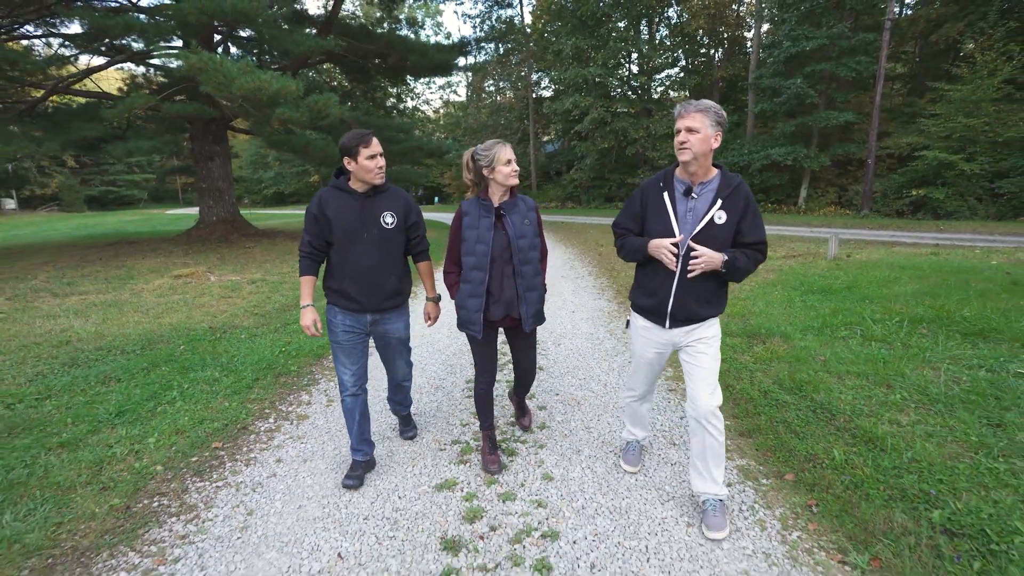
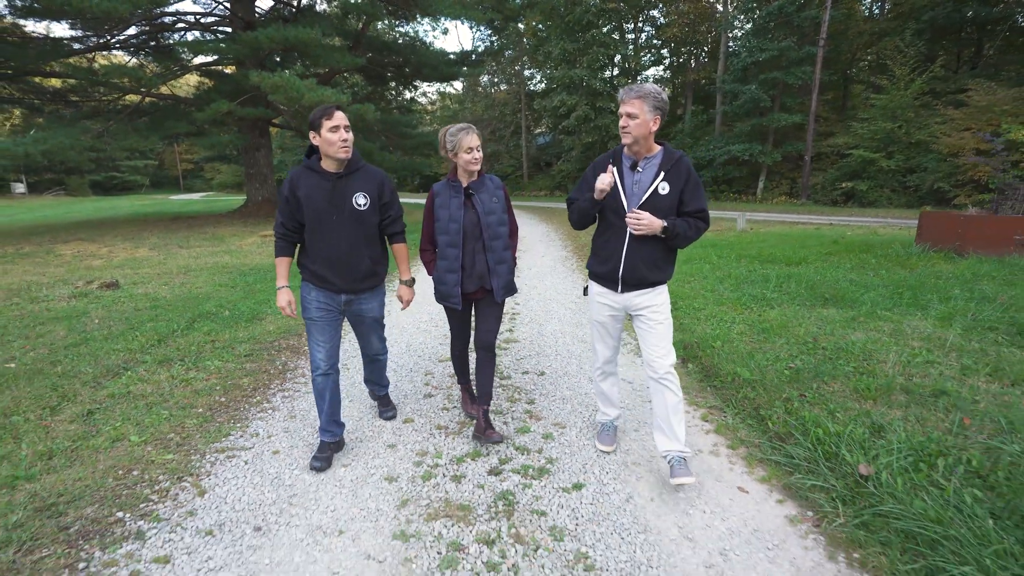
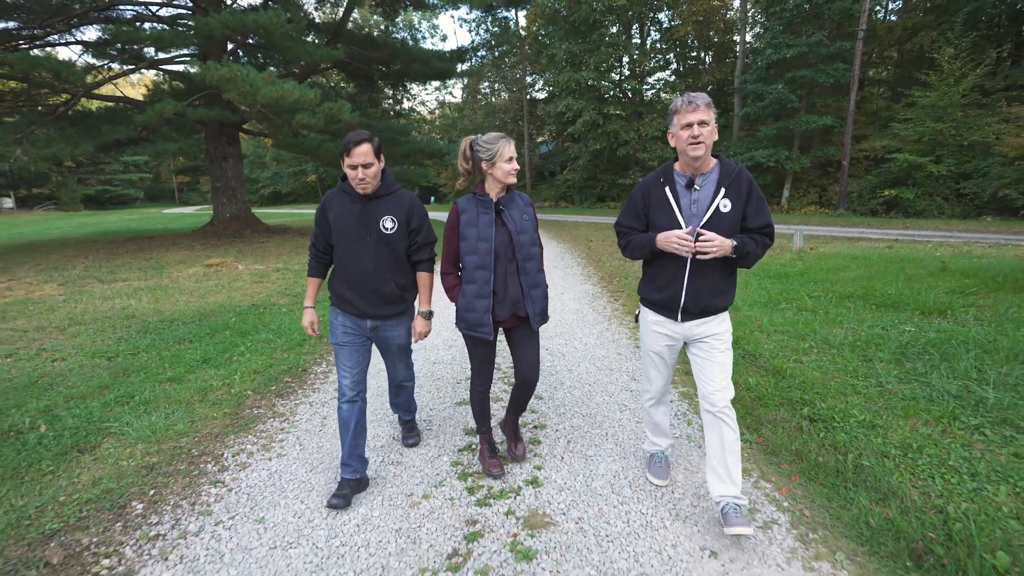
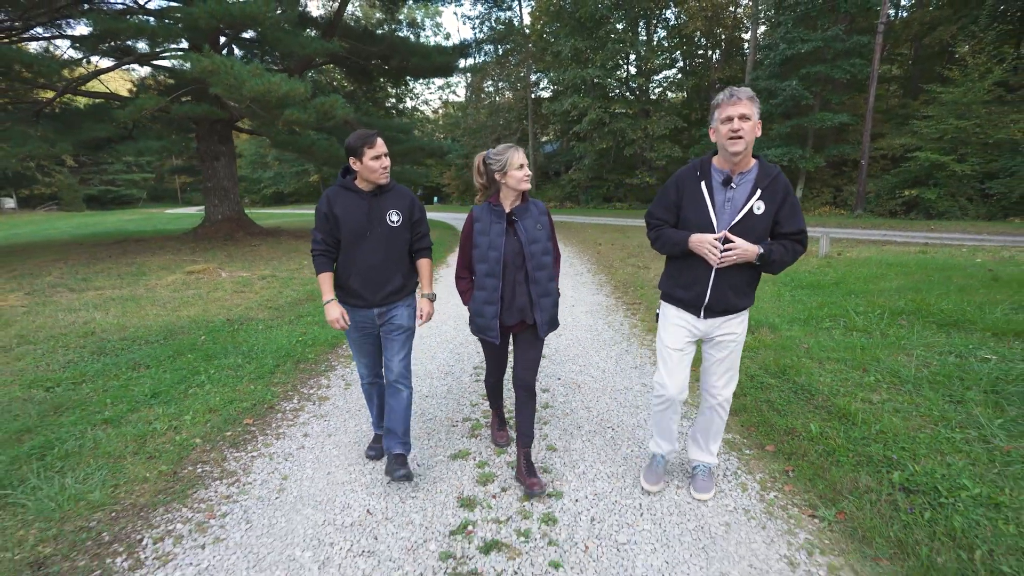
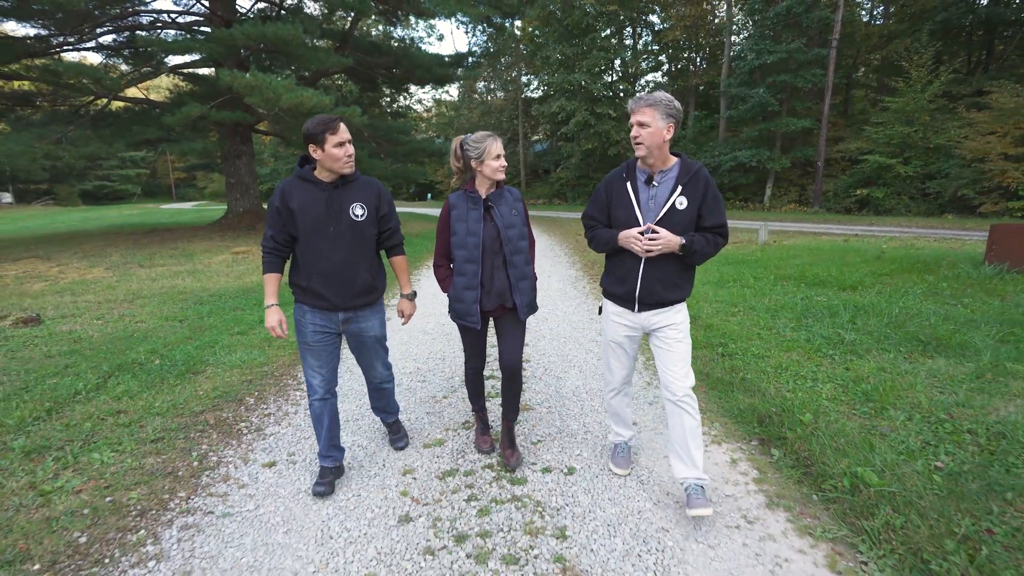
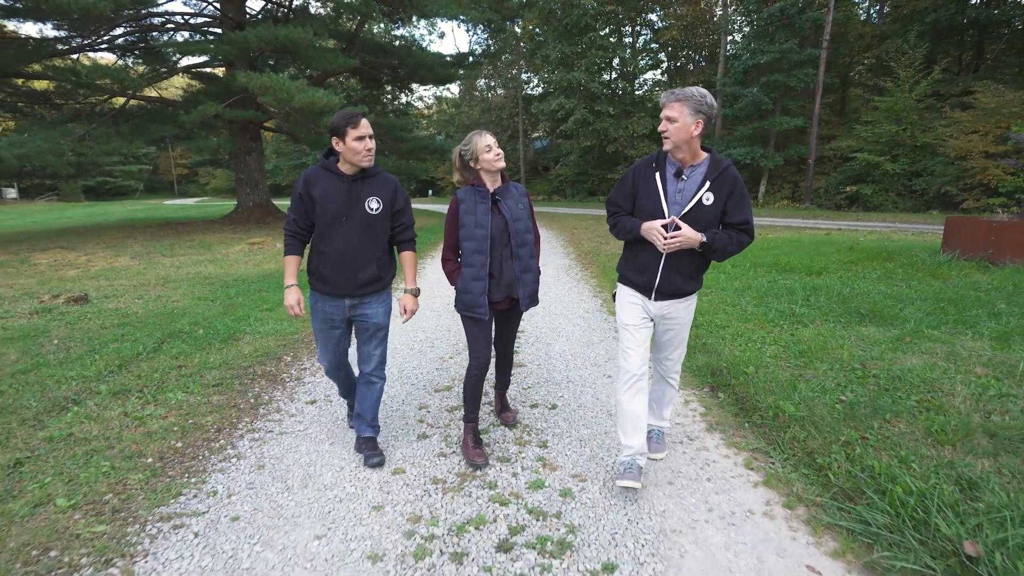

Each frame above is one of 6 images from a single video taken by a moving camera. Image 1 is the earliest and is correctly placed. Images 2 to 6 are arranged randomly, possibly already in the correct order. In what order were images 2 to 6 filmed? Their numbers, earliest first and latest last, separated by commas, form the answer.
4, 3, 5, 6, 2
